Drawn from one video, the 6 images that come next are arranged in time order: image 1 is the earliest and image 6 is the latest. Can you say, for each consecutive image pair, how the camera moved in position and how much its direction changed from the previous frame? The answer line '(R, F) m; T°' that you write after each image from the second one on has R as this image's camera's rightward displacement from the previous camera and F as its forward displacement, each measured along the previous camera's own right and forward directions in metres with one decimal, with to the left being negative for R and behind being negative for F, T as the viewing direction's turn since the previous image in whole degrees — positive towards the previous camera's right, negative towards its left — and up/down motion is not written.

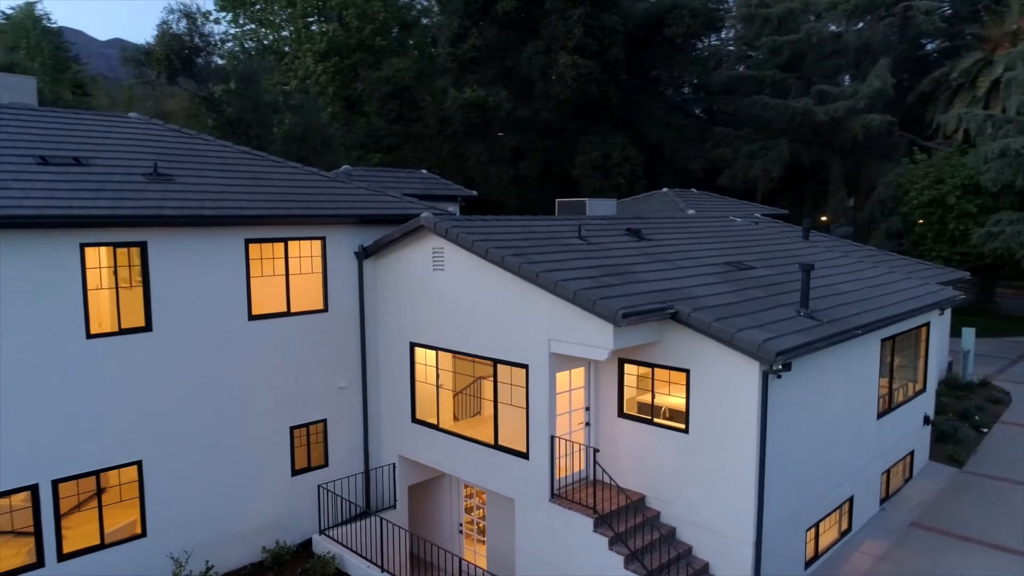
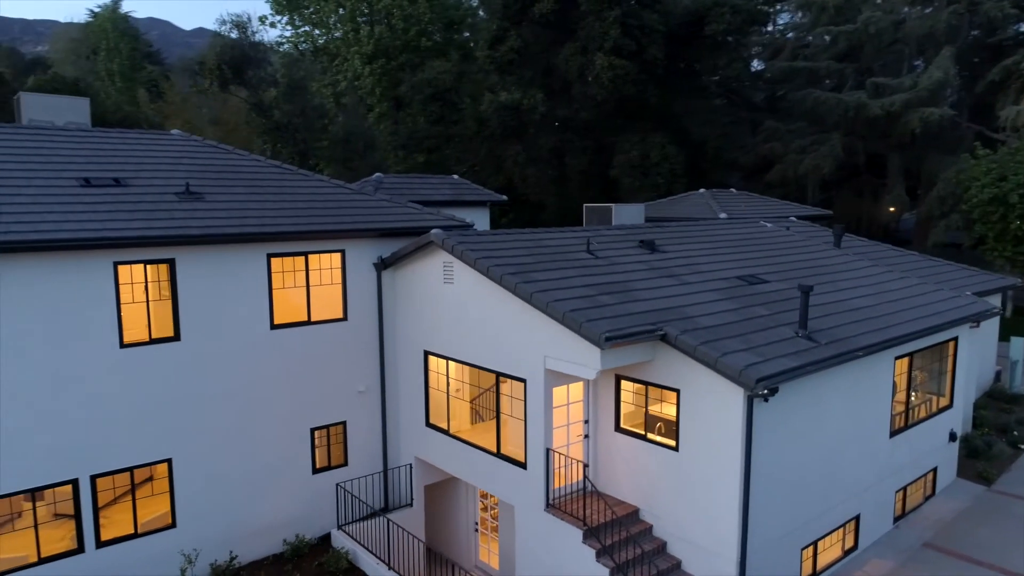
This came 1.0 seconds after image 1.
(+0.9, -0.3) m; -5°
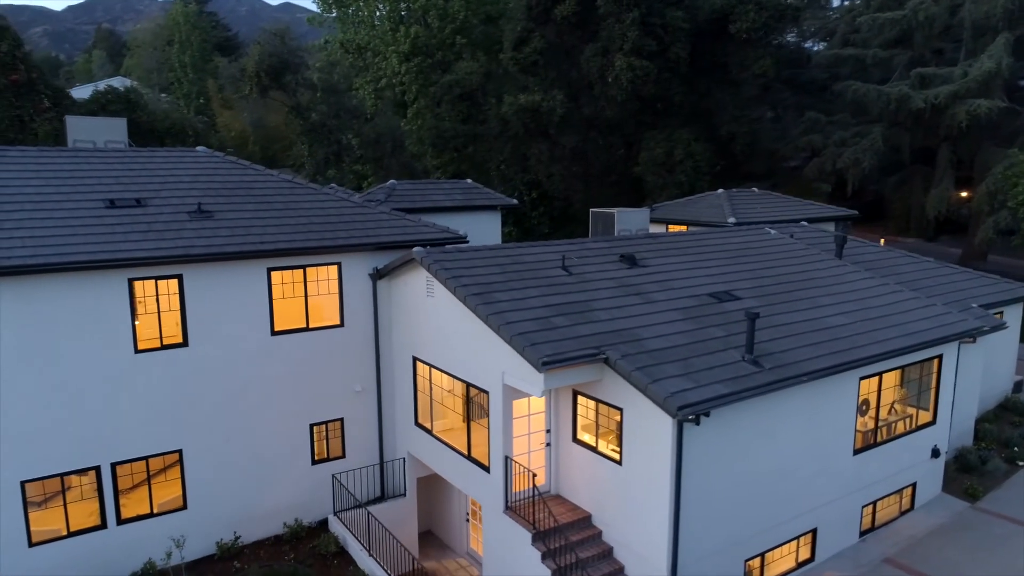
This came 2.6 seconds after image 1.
(+1.6, -0.6) m; -6°
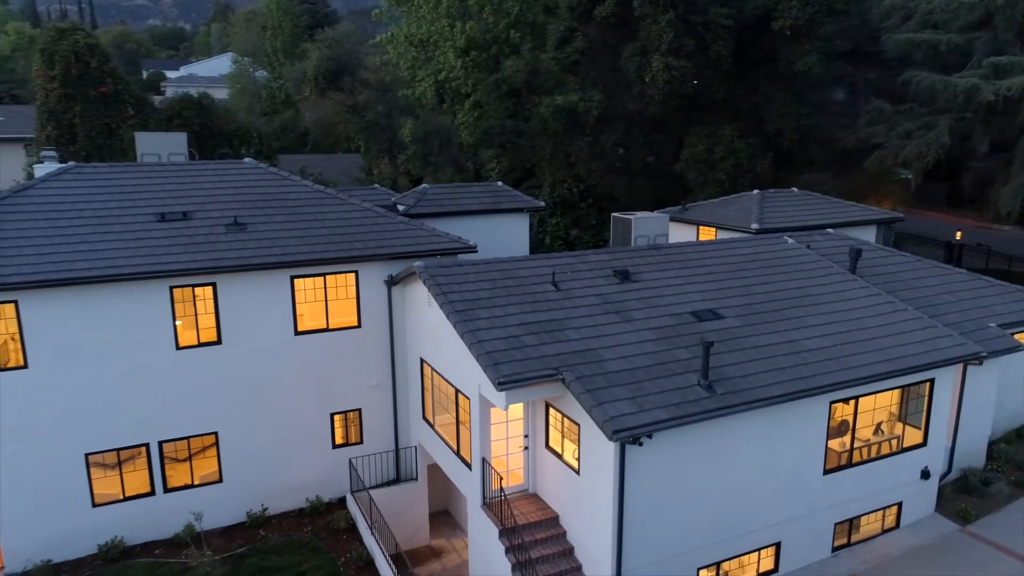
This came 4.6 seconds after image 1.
(+1.8, -0.8) m; -8°
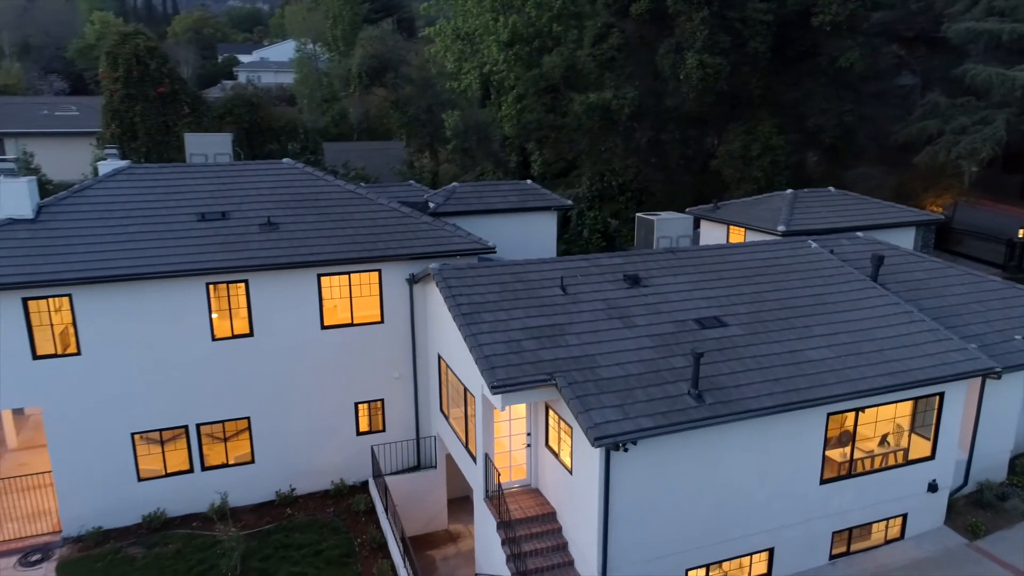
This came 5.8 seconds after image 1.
(+1.0, -0.5) m; -5°
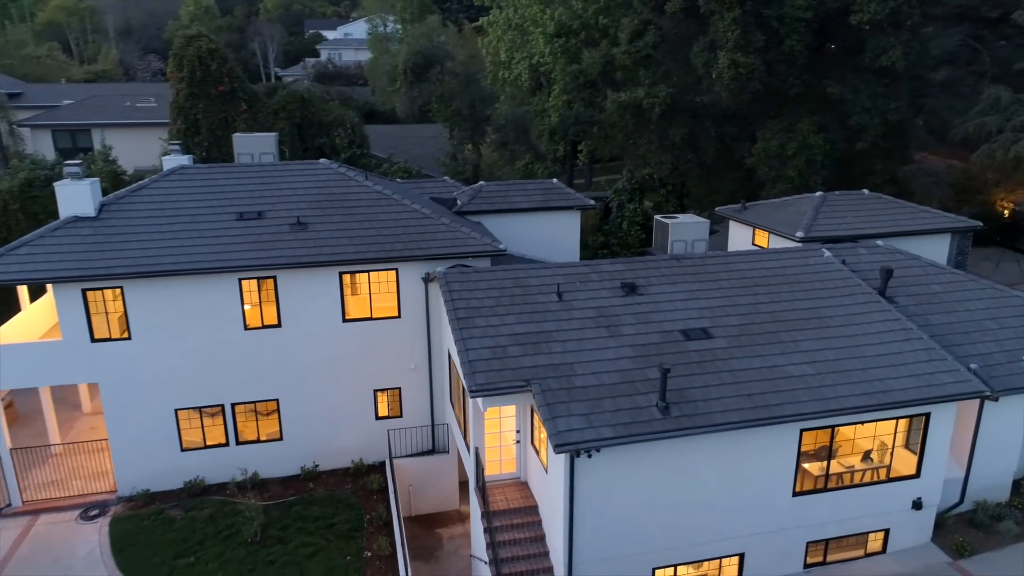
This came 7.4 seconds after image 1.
(+1.6, -0.7) m; -6°
